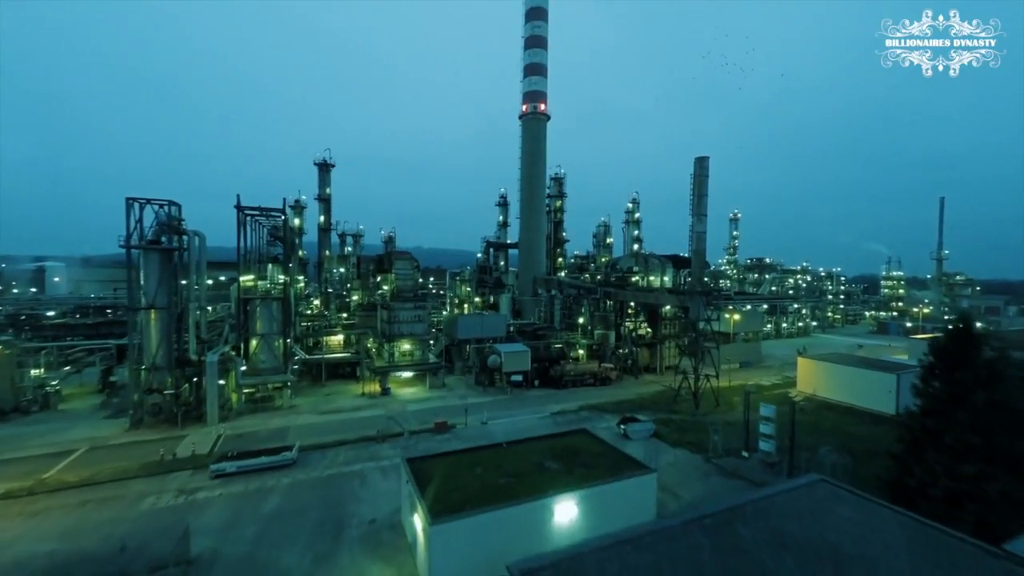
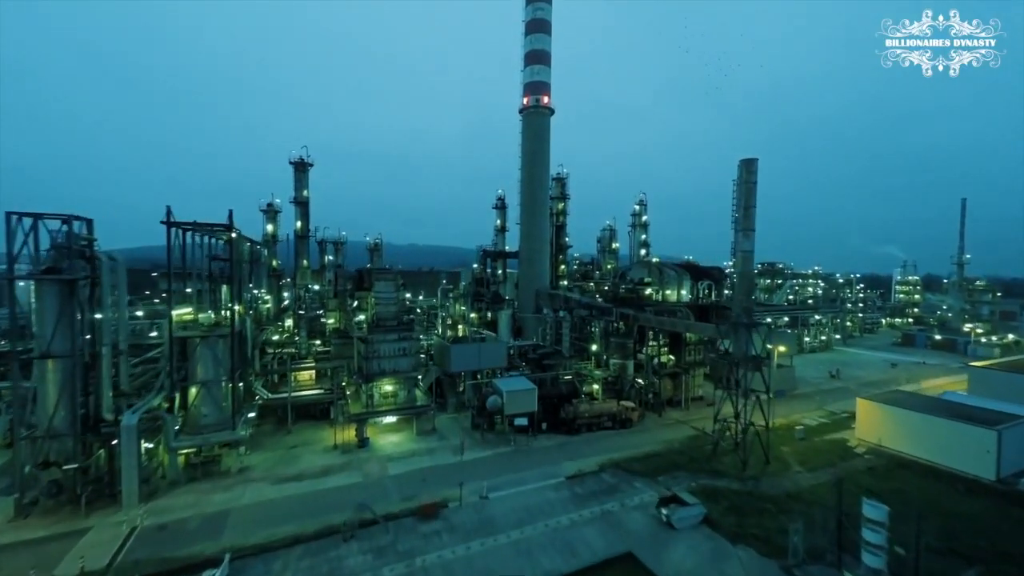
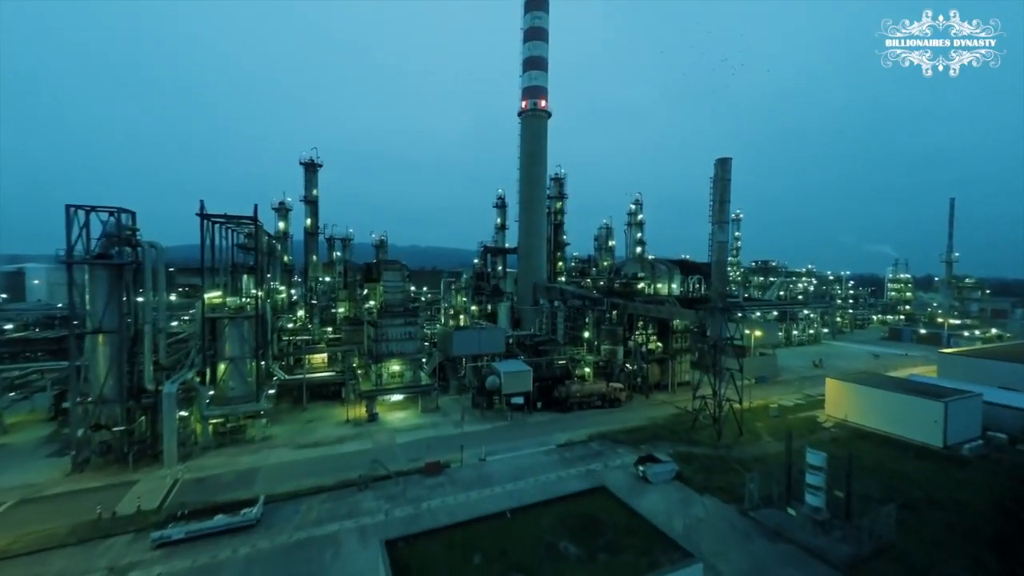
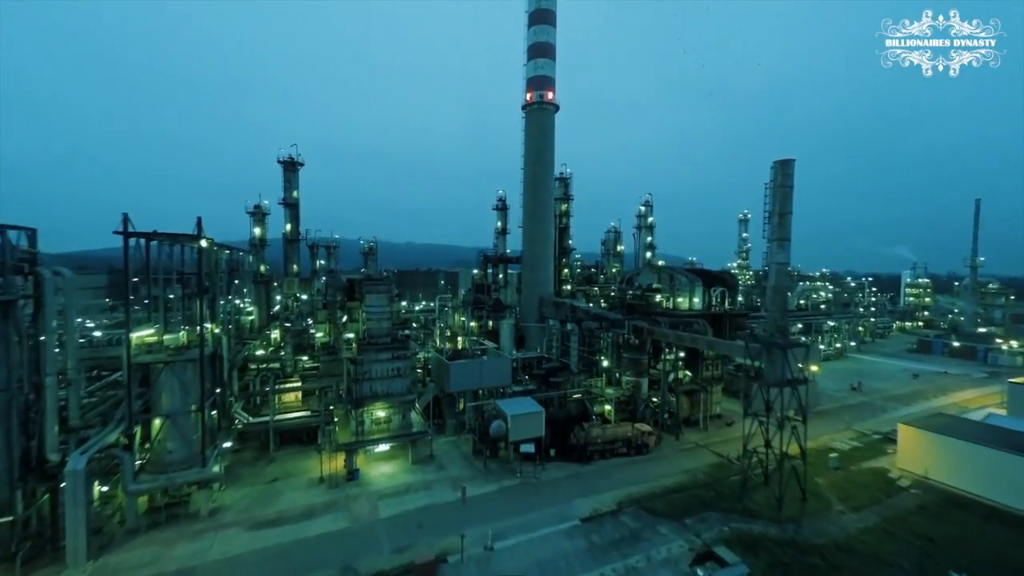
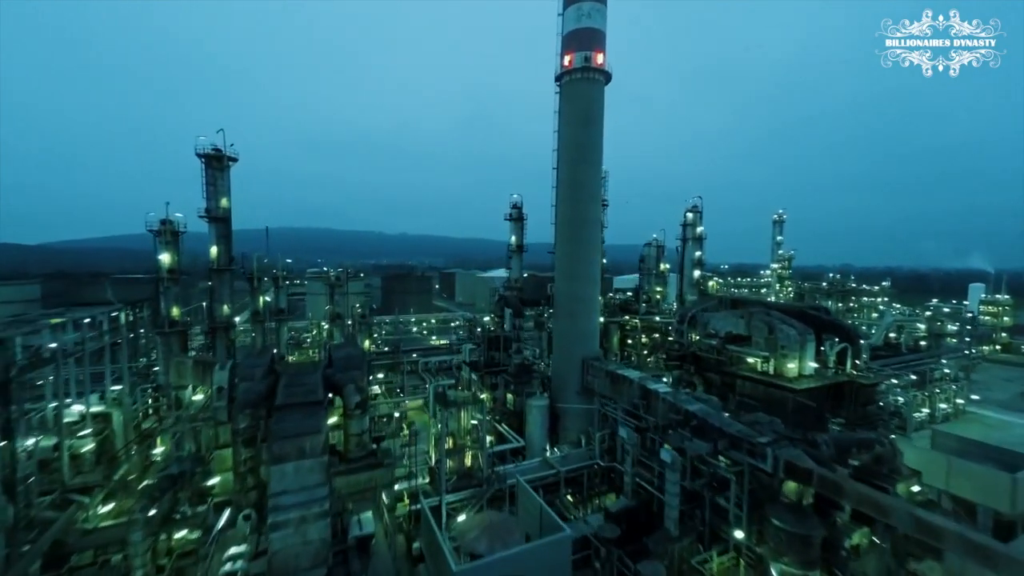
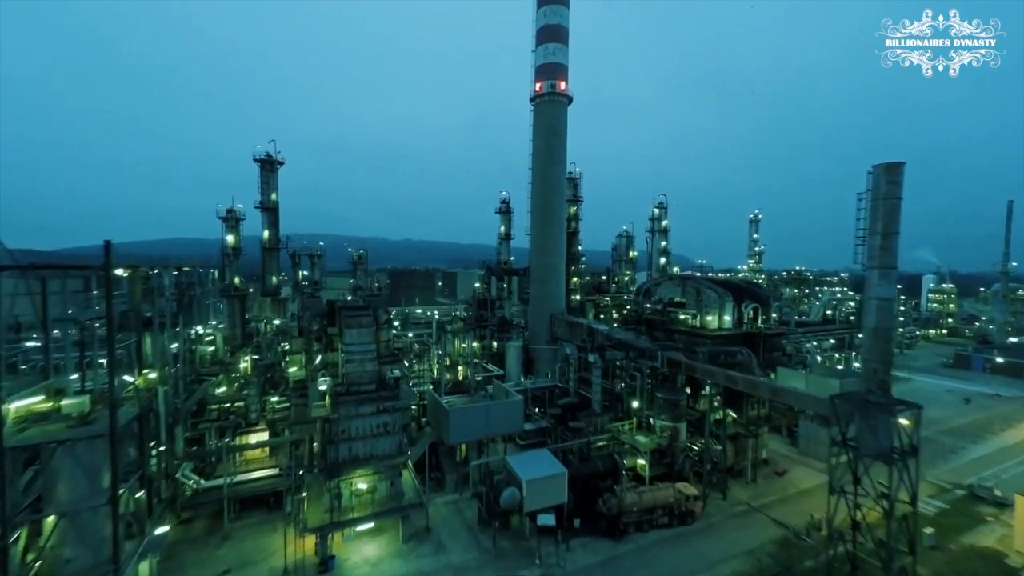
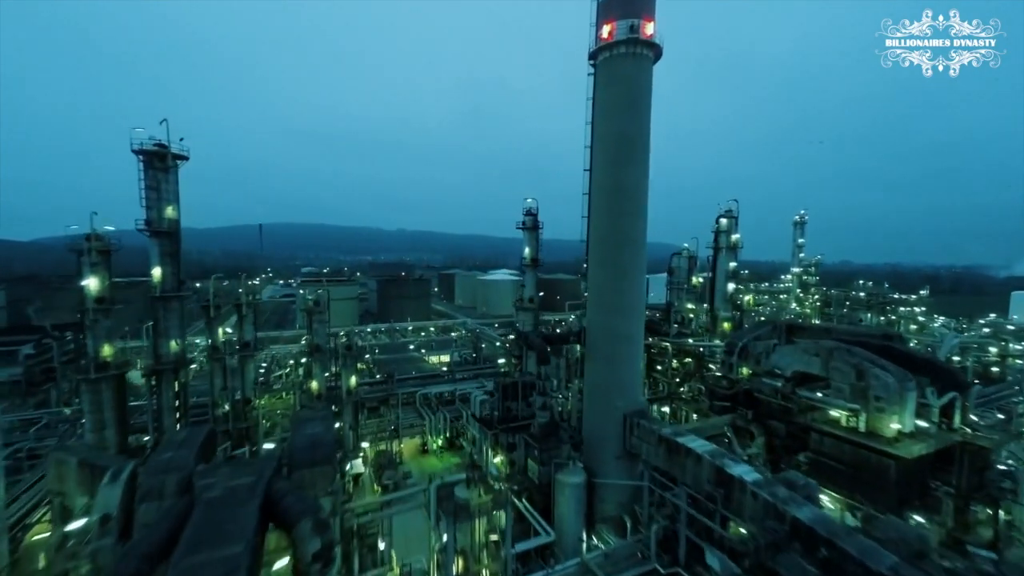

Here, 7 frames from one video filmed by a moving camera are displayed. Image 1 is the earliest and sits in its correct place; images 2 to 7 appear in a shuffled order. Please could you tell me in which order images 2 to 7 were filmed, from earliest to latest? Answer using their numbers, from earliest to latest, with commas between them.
3, 2, 4, 6, 5, 7
